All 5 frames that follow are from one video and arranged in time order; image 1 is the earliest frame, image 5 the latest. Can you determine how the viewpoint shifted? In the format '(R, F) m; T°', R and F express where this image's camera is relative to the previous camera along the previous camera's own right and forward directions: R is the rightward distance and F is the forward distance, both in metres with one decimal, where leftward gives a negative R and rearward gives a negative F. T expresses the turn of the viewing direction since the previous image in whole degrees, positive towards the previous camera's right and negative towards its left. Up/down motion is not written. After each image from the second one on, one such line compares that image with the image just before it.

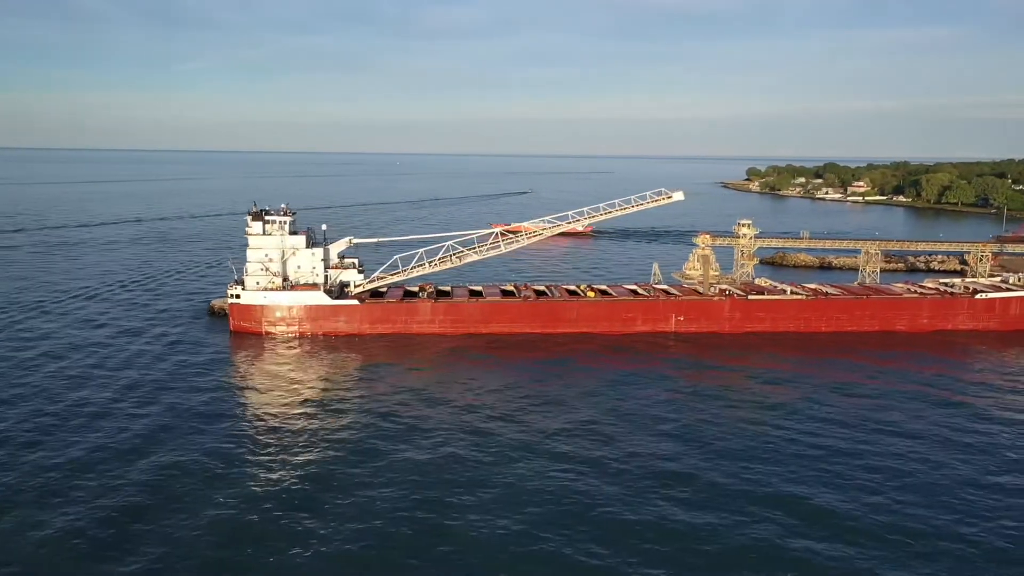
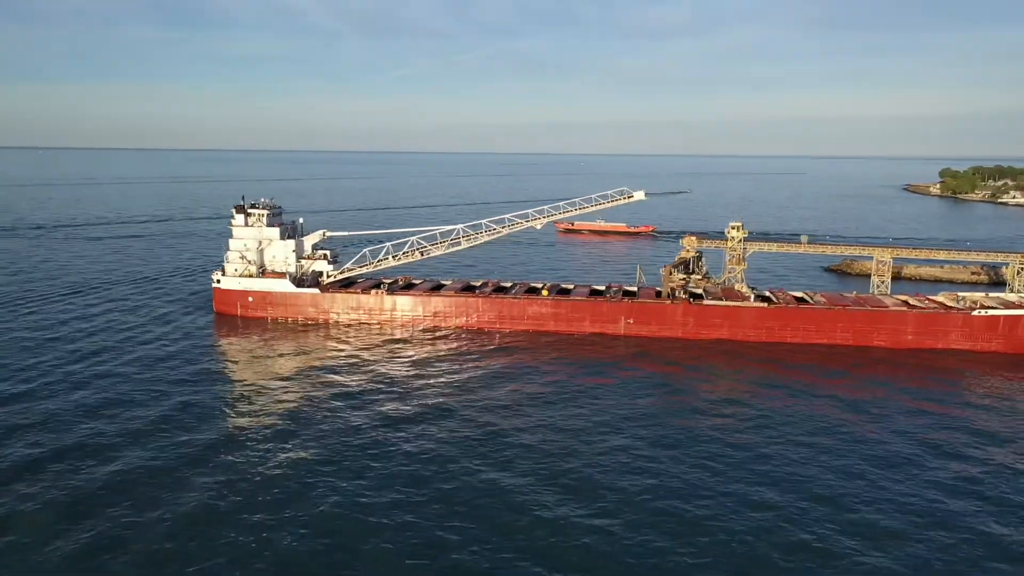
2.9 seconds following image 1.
(+12.3, +1.1) m; -14°
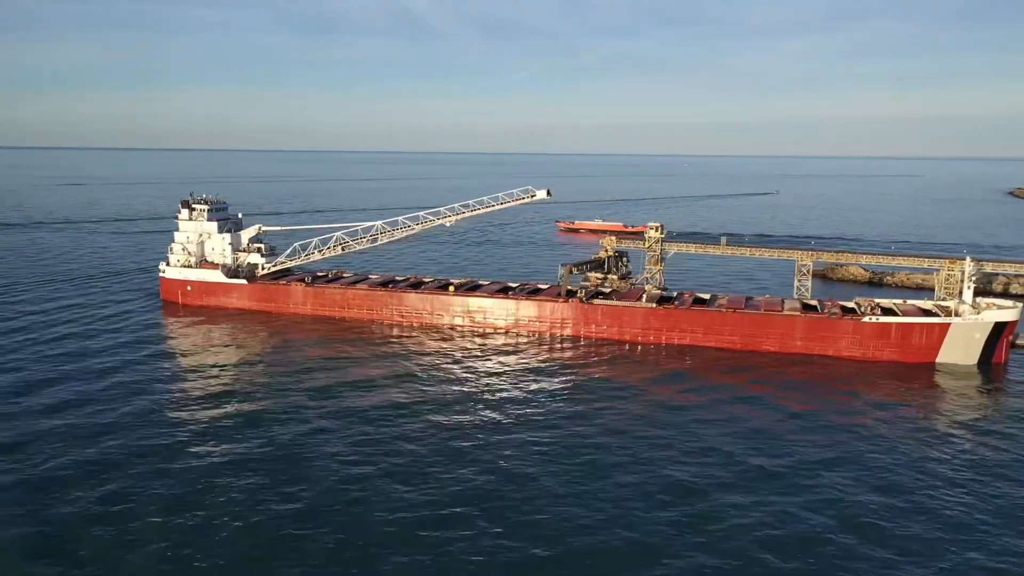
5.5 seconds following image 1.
(+10.6, -0.1) m; -8°
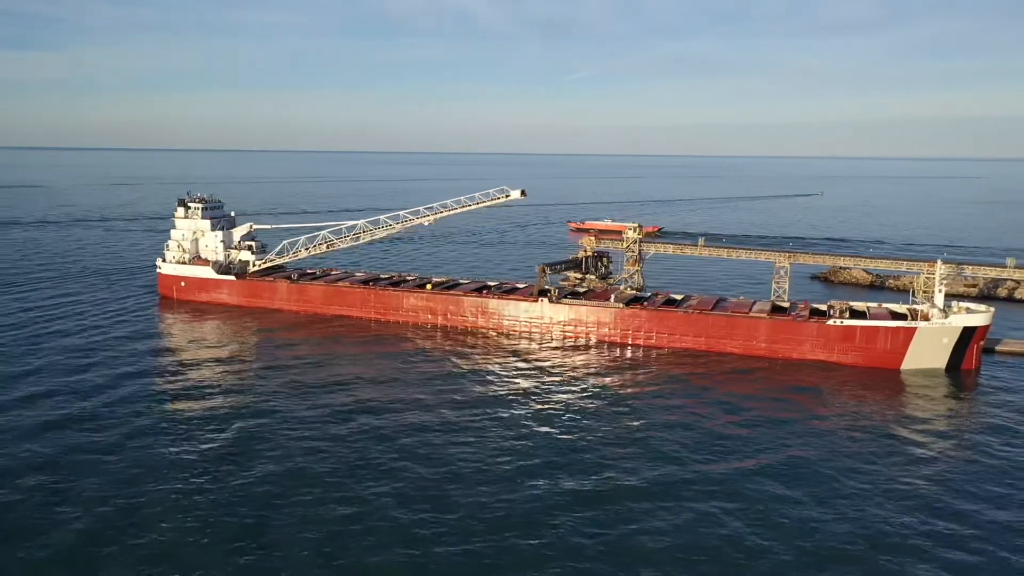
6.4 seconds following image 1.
(+3.9, -0.2) m; -4°
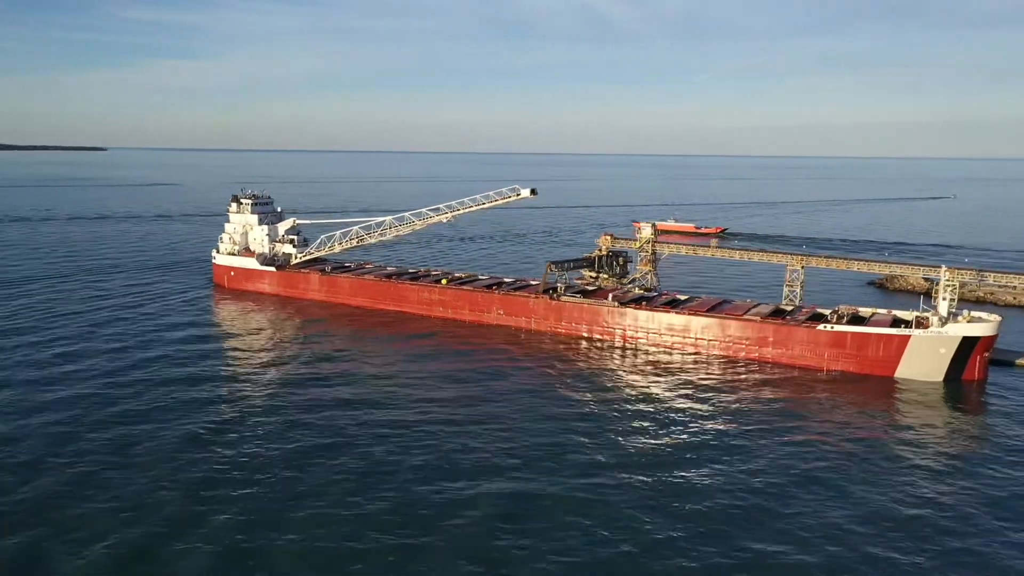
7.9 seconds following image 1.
(+6.0, -0.4) m; -9°
